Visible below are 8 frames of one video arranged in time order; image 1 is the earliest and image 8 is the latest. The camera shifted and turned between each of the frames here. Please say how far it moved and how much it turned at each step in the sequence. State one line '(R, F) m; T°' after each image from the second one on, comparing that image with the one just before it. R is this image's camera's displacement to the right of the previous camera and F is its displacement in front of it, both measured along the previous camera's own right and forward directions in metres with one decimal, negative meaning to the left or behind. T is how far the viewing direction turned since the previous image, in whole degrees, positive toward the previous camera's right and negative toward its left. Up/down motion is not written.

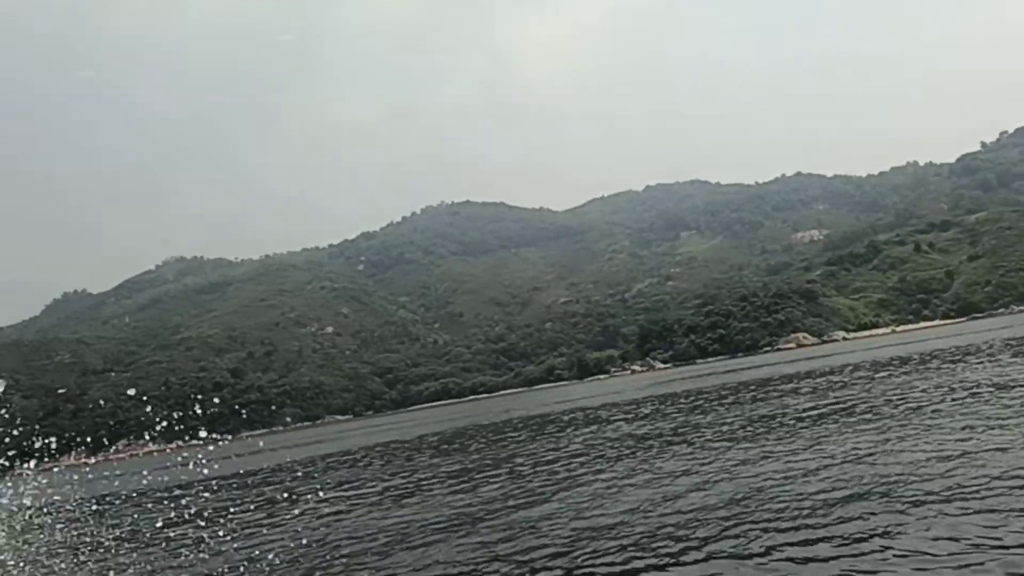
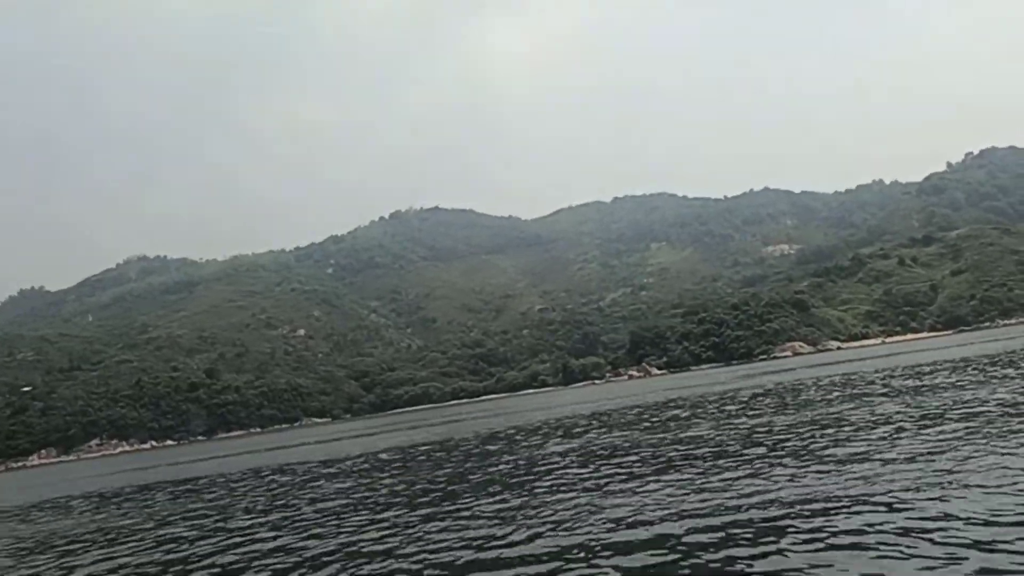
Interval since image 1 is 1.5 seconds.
(-7.2, +0.5) m; +3°
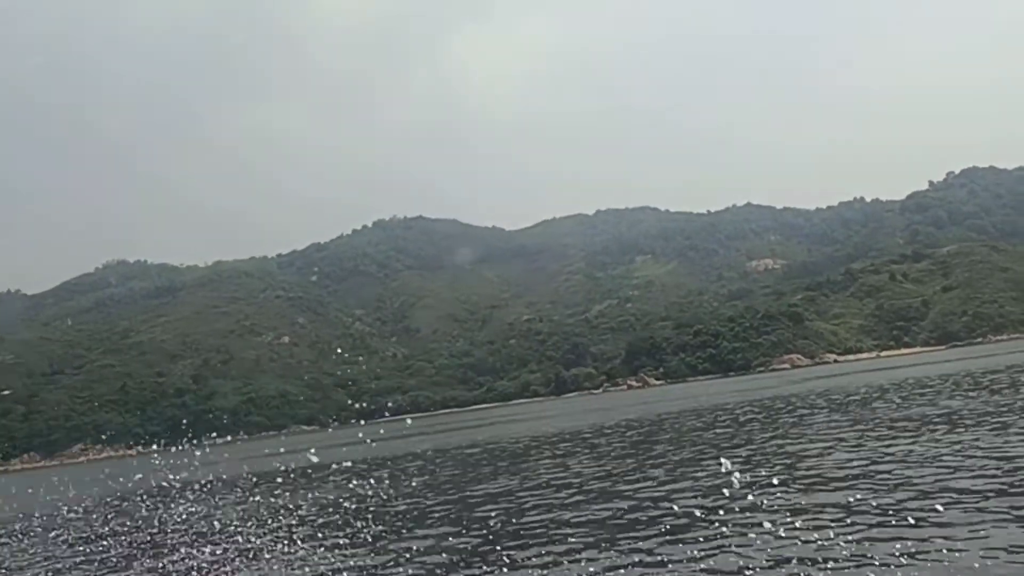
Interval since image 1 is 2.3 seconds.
(-4.0, +0.1) m; +2°
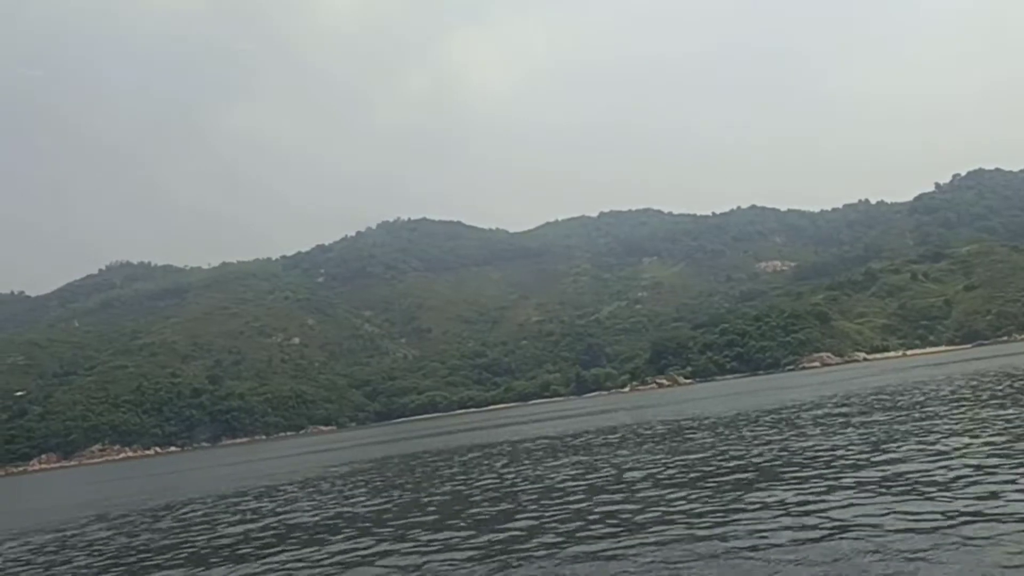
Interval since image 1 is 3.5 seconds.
(-6.4, -0.3) m; +1°
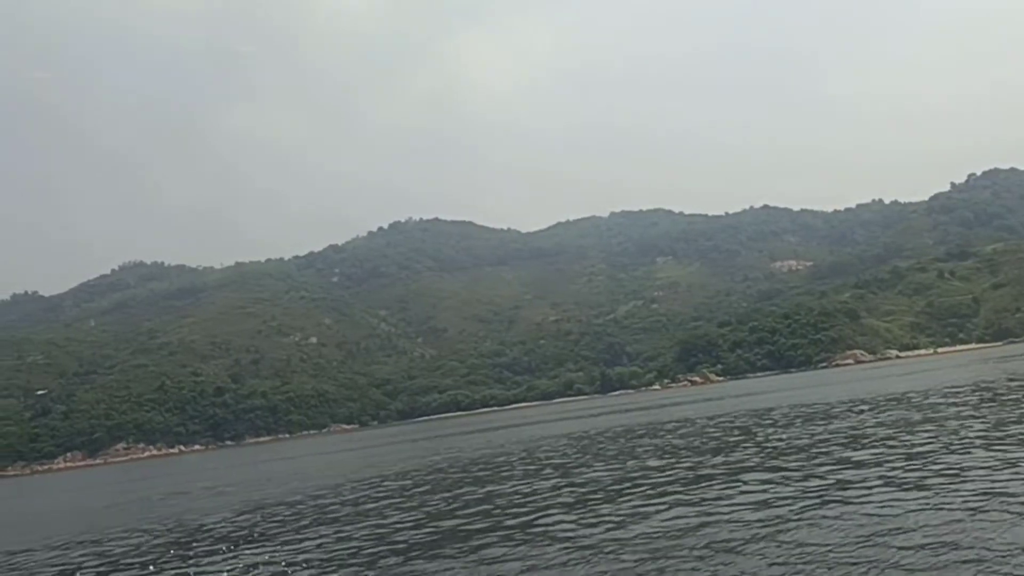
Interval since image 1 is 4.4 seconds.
(-4.9, -0.2) m; 0°
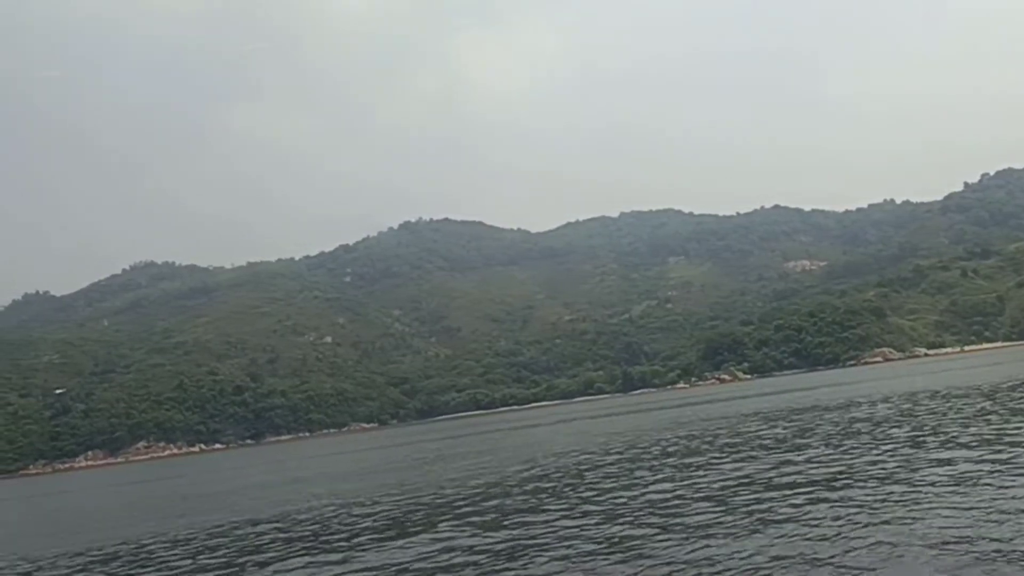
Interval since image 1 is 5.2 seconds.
(-4.4, -0.2) m; 0°
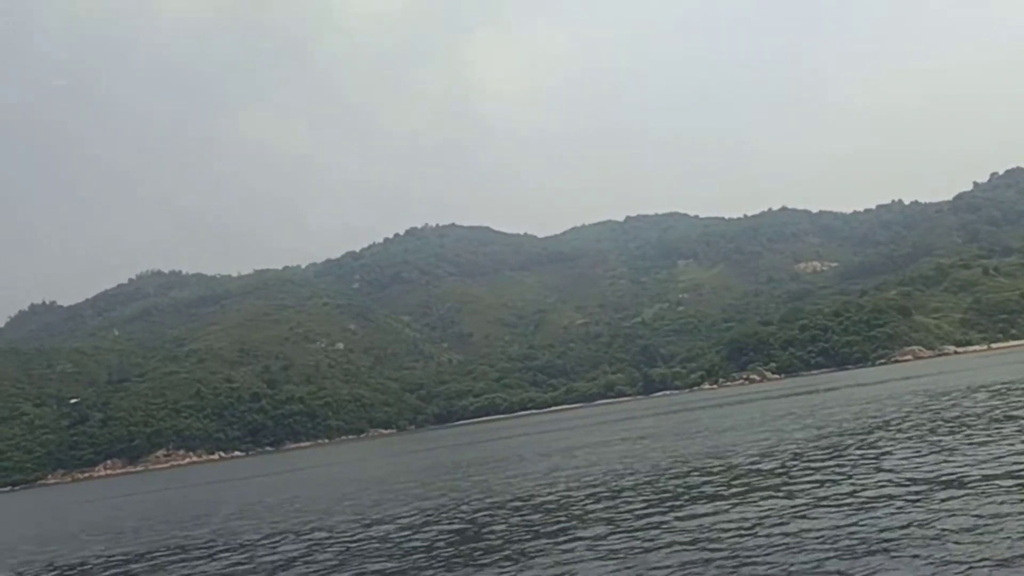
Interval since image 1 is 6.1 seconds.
(-4.6, +0.4) m; 0°
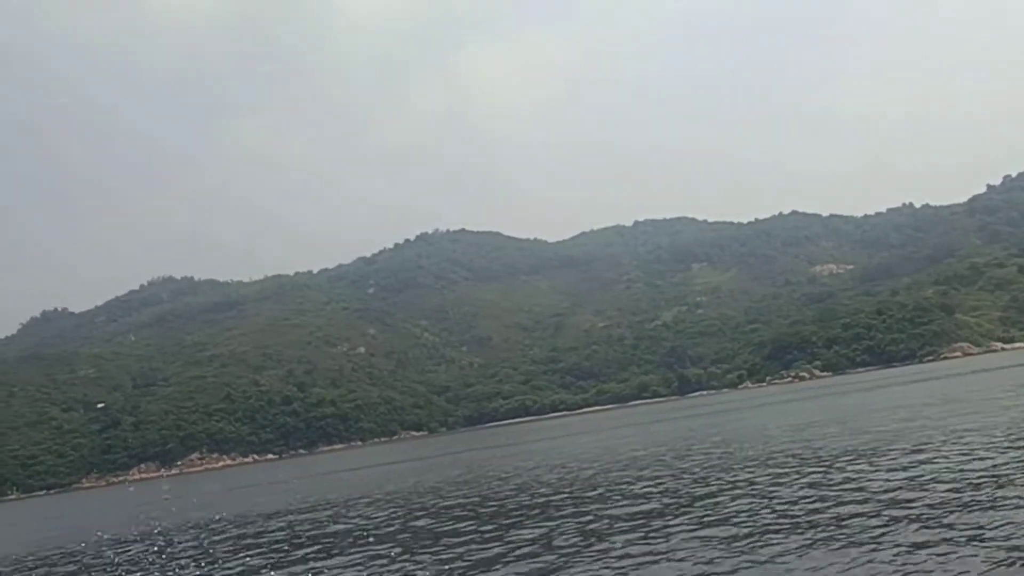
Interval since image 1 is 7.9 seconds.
(-9.6, -0.7) m; +1°
